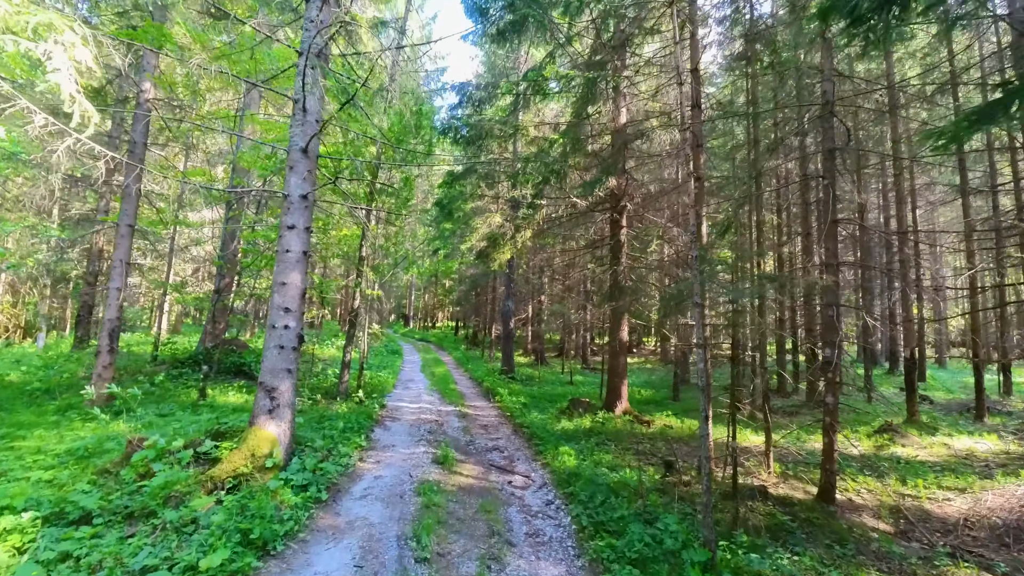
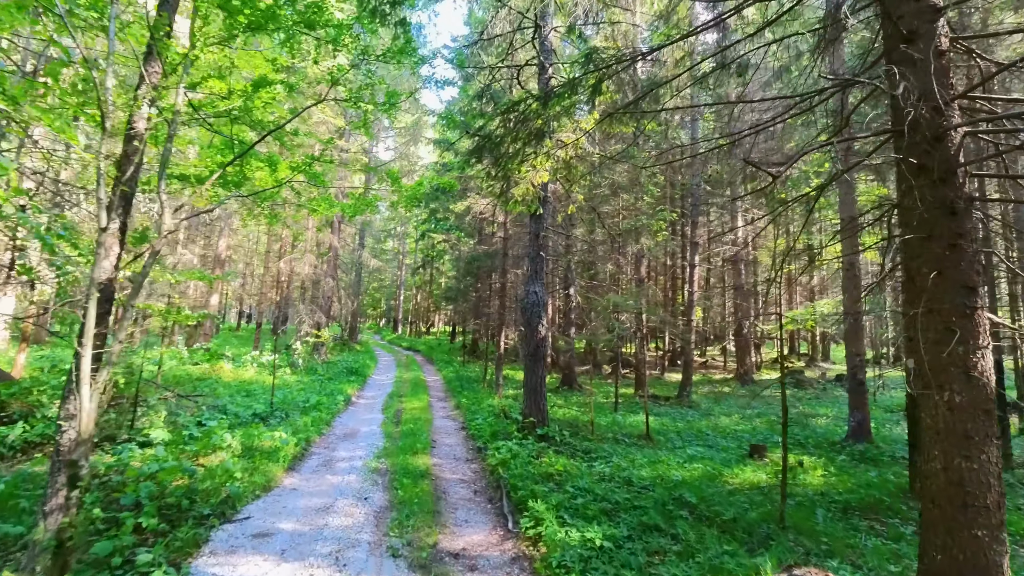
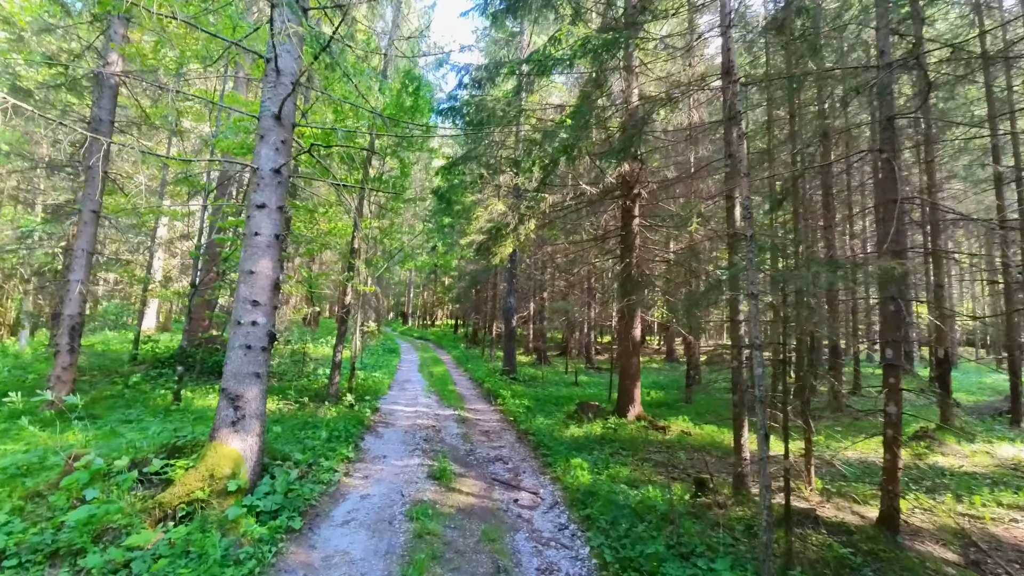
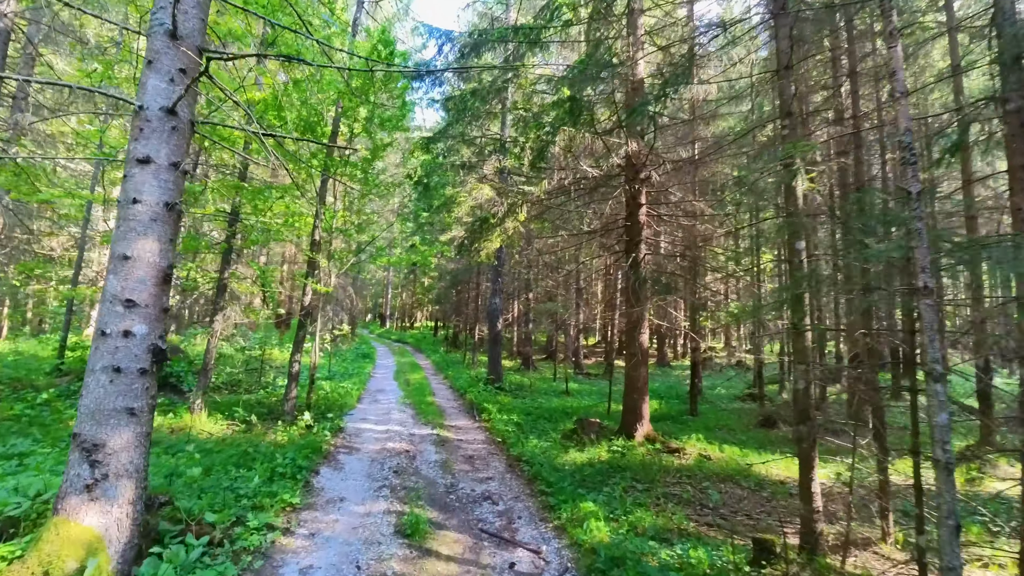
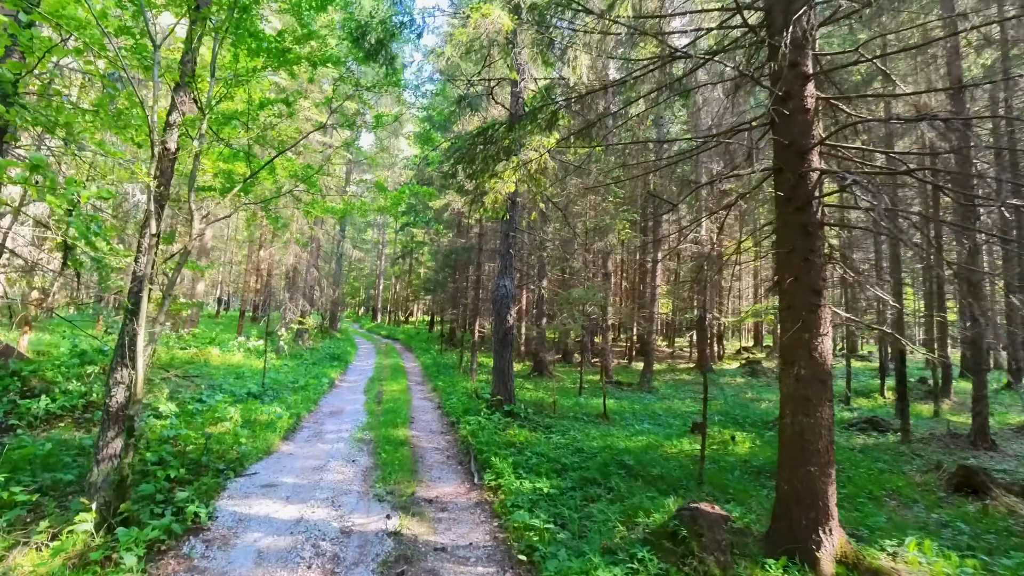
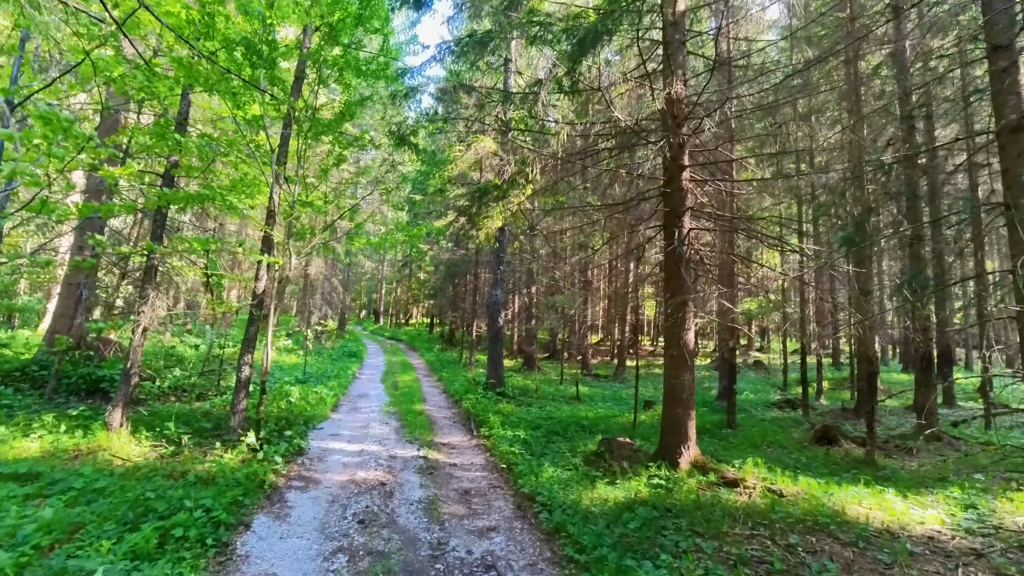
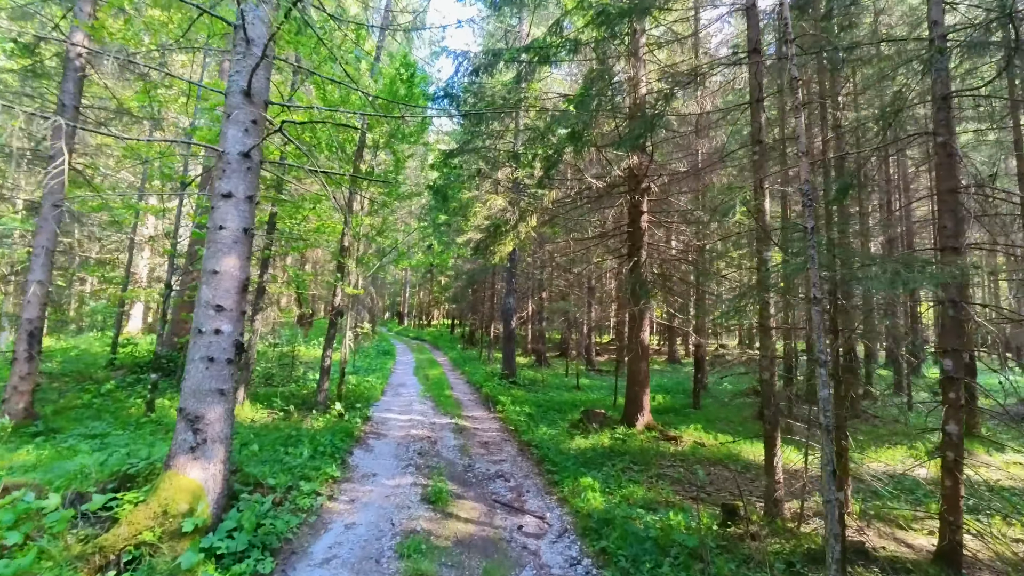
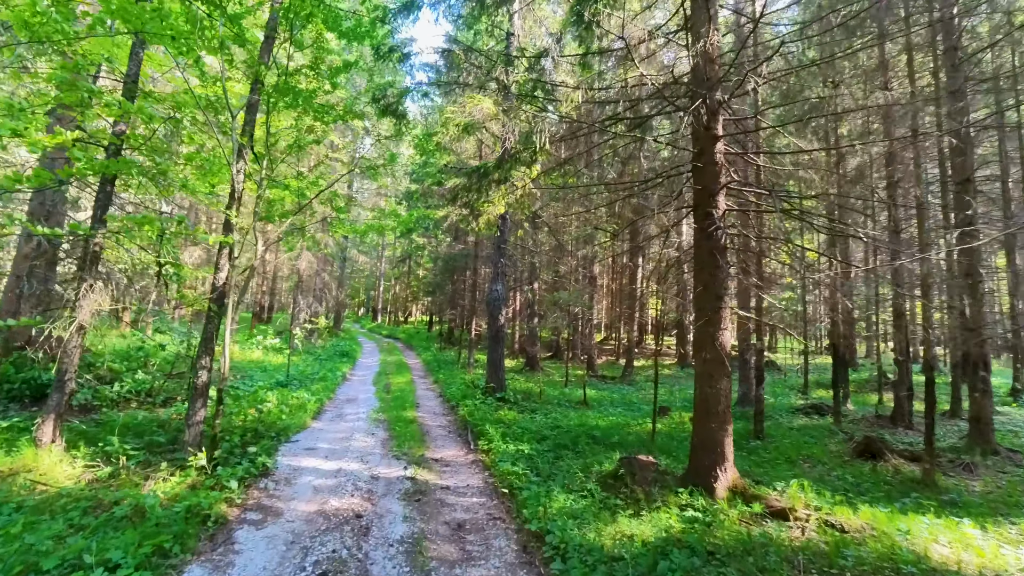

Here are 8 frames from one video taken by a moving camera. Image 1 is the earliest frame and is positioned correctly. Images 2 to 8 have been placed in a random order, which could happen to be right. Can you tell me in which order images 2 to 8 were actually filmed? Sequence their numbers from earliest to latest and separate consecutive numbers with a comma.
3, 7, 4, 6, 8, 5, 2
